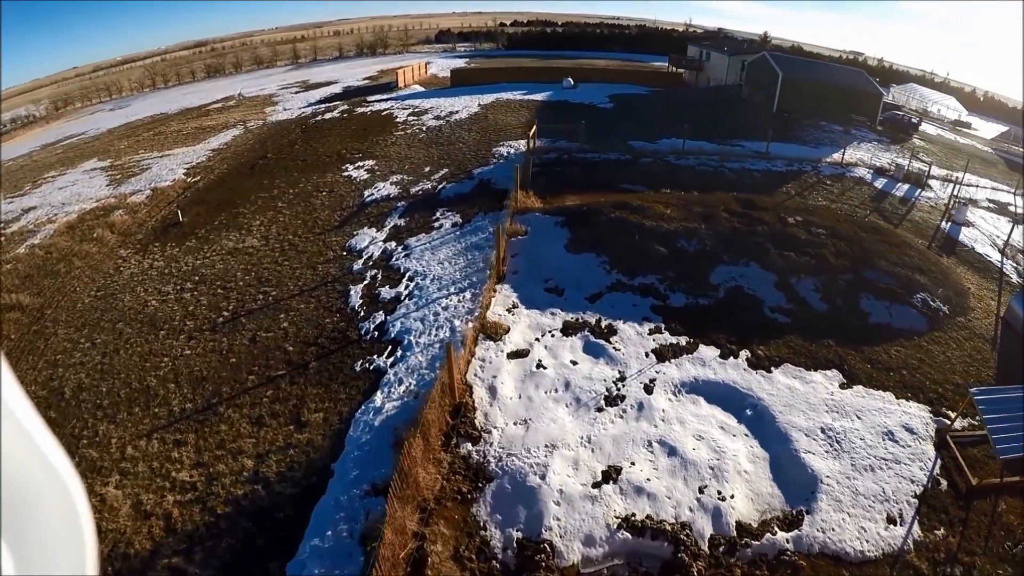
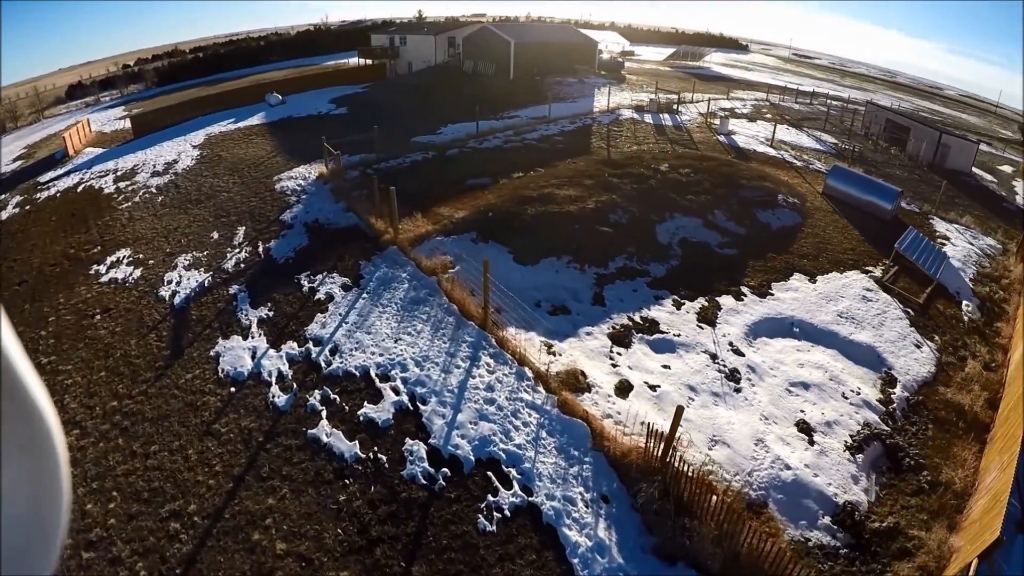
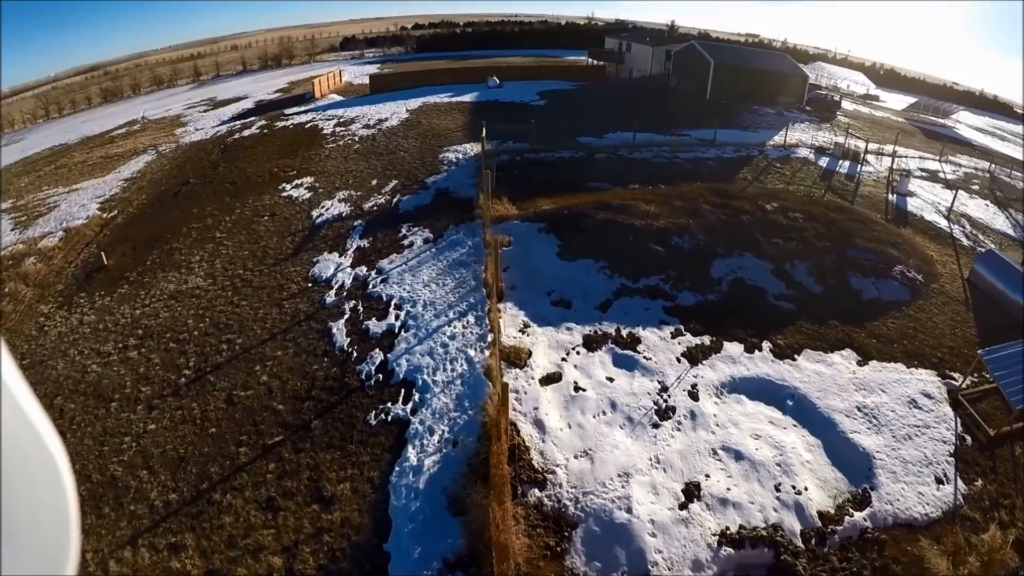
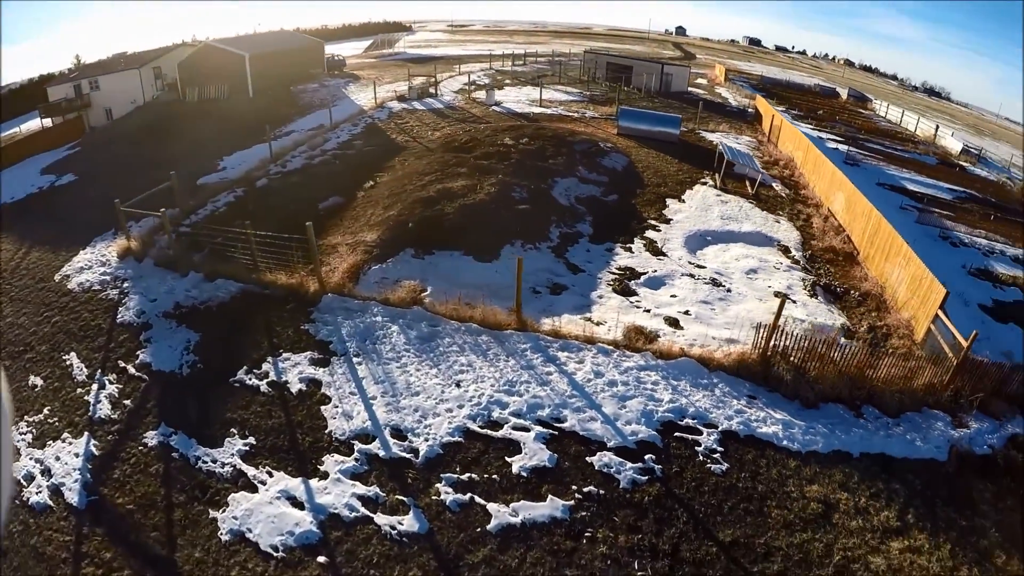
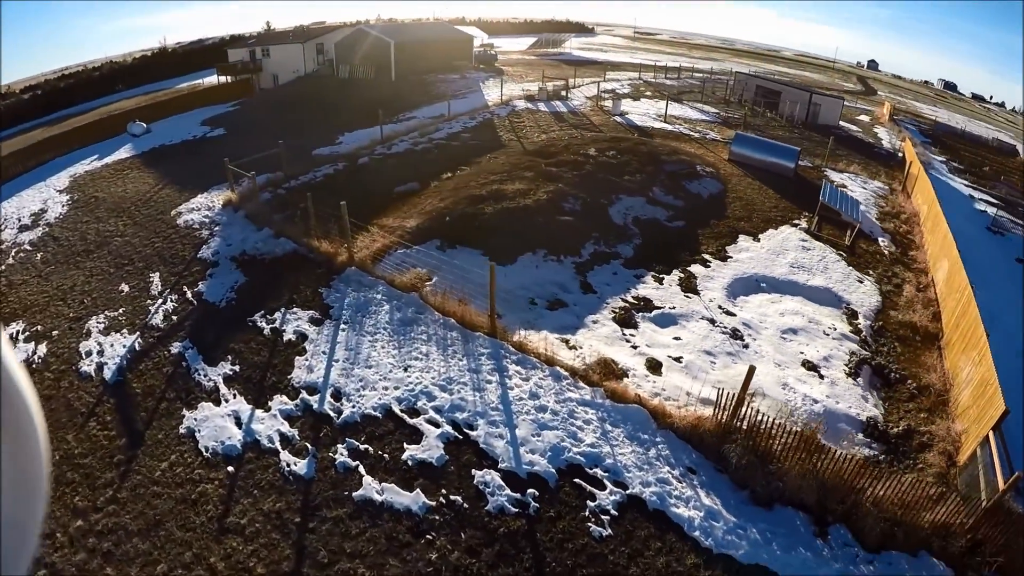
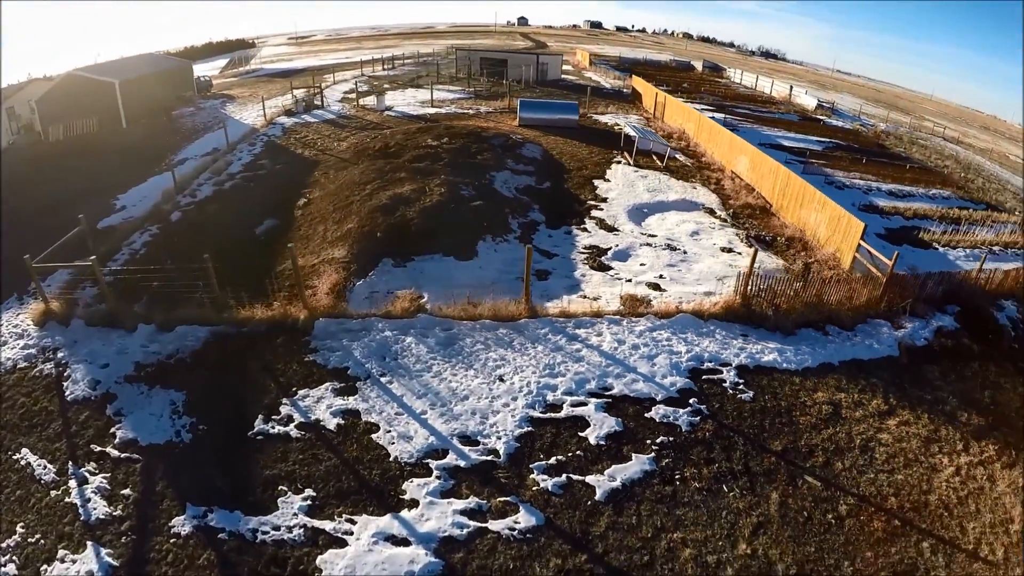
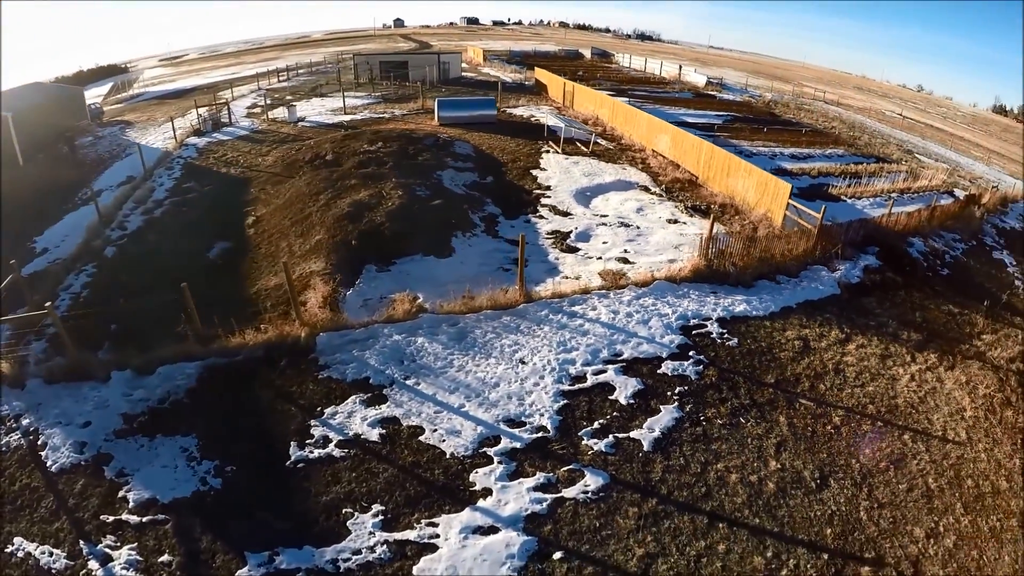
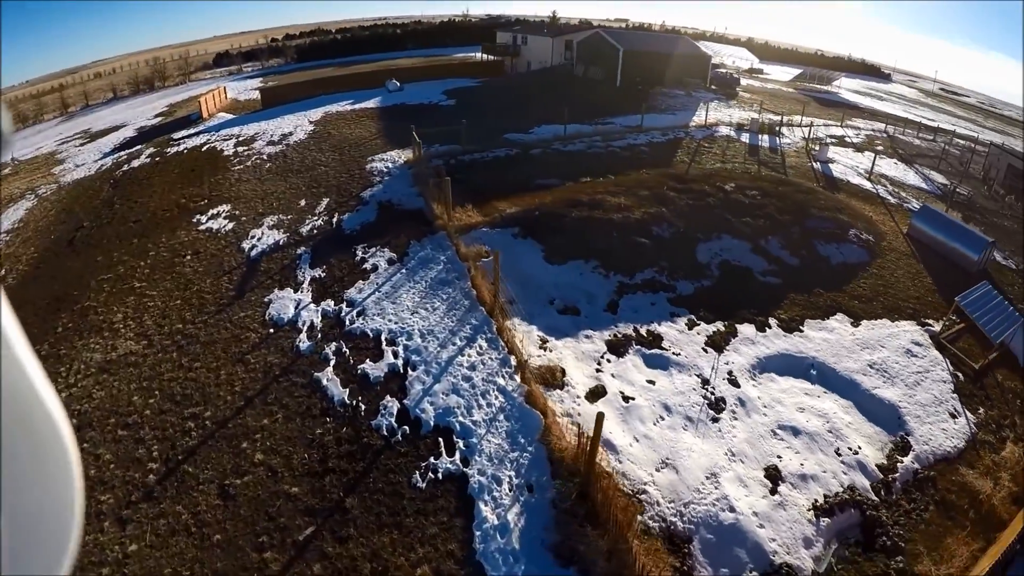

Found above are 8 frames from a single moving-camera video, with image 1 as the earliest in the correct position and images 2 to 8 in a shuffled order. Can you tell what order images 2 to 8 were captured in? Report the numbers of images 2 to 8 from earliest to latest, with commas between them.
3, 8, 2, 5, 4, 6, 7
